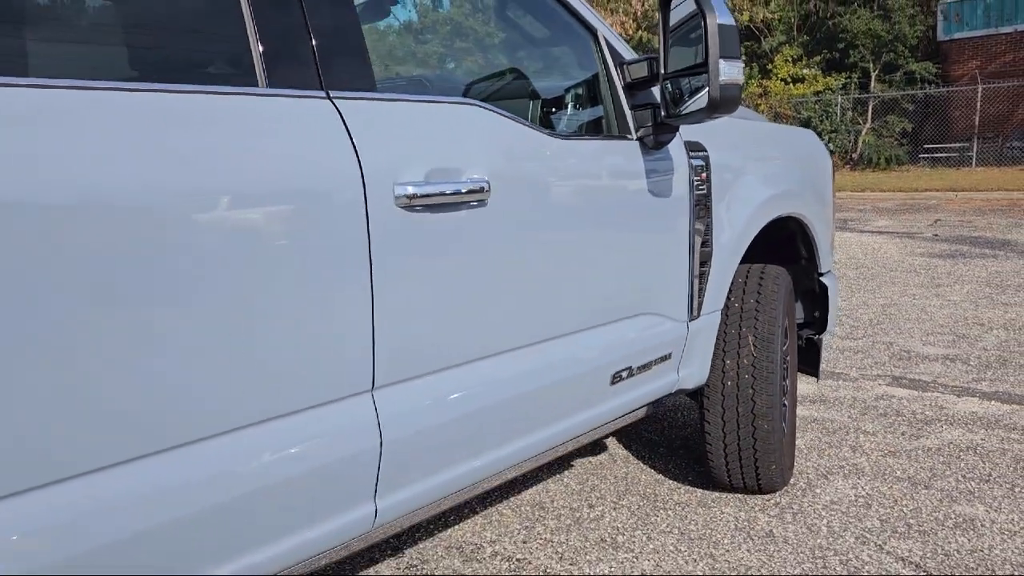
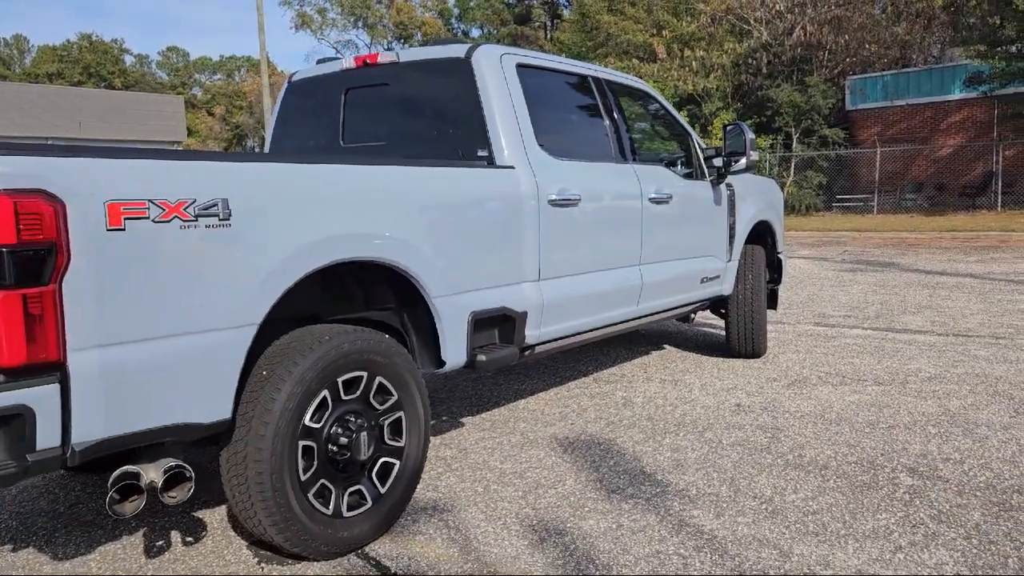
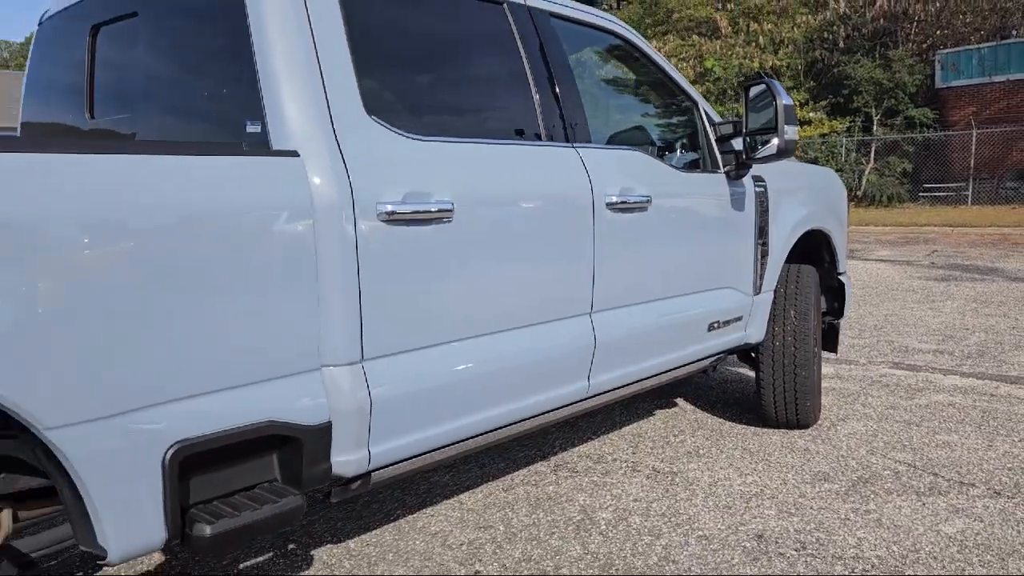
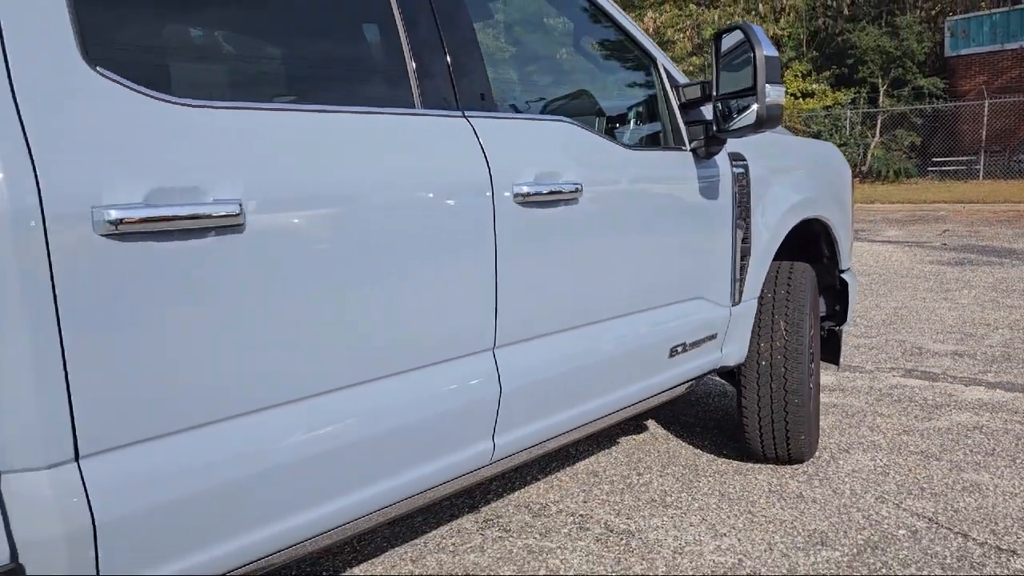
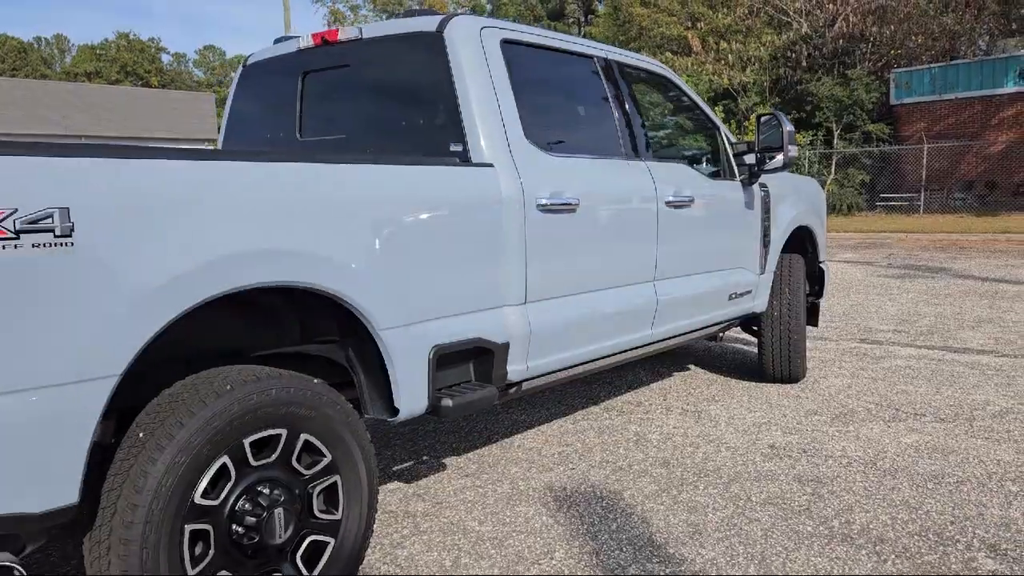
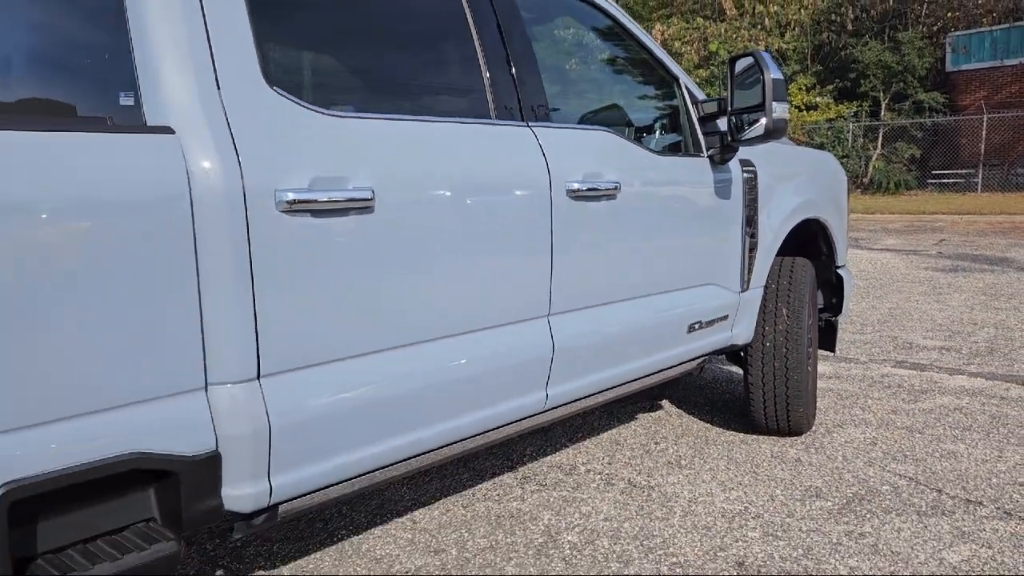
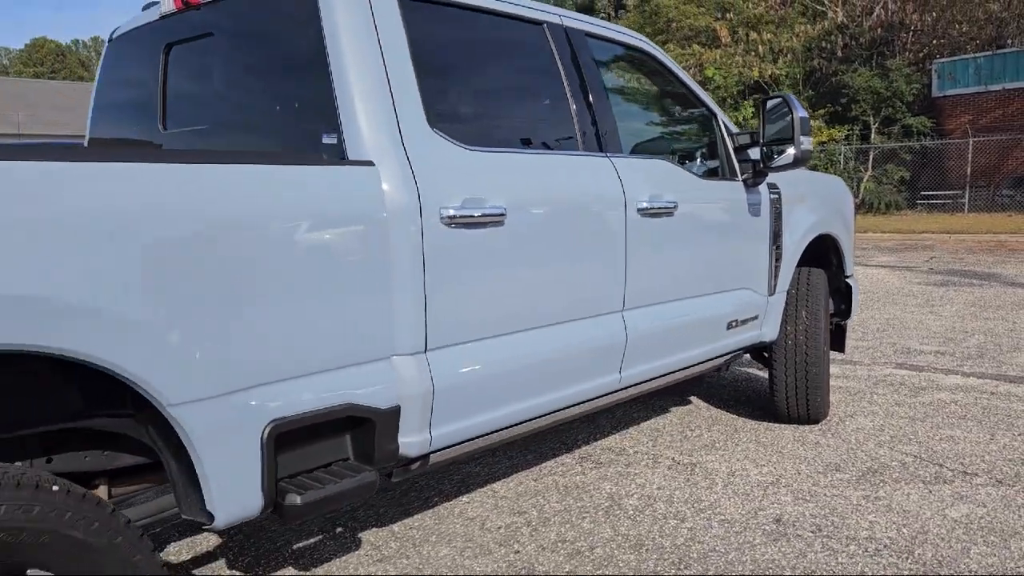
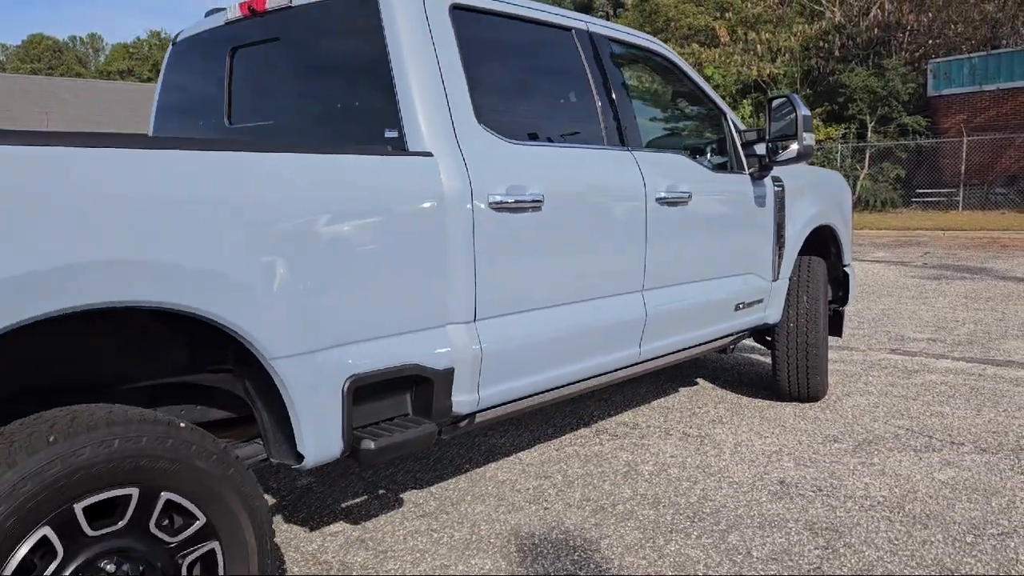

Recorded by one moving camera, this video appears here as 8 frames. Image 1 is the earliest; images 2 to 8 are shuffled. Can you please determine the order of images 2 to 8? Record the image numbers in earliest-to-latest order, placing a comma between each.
4, 6, 3, 7, 8, 5, 2
